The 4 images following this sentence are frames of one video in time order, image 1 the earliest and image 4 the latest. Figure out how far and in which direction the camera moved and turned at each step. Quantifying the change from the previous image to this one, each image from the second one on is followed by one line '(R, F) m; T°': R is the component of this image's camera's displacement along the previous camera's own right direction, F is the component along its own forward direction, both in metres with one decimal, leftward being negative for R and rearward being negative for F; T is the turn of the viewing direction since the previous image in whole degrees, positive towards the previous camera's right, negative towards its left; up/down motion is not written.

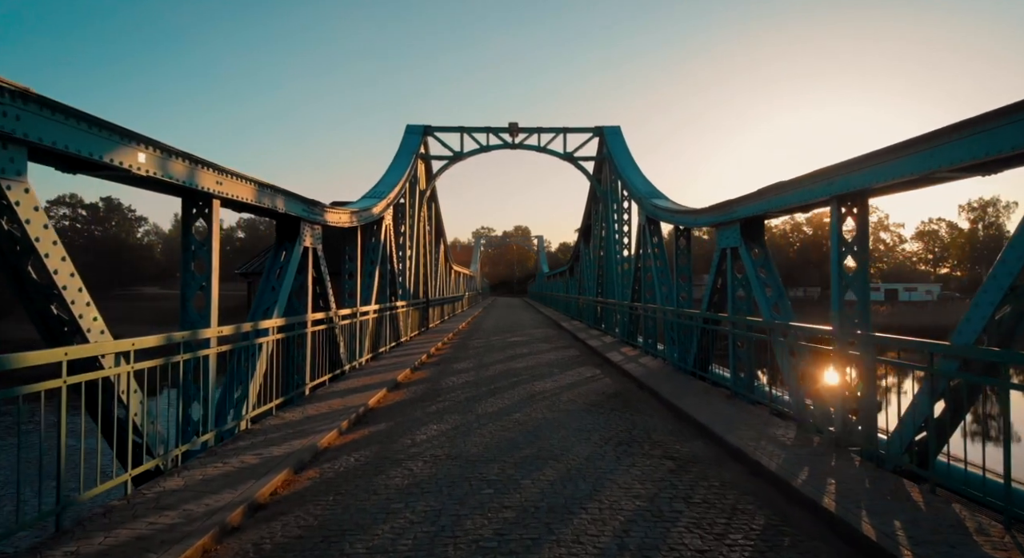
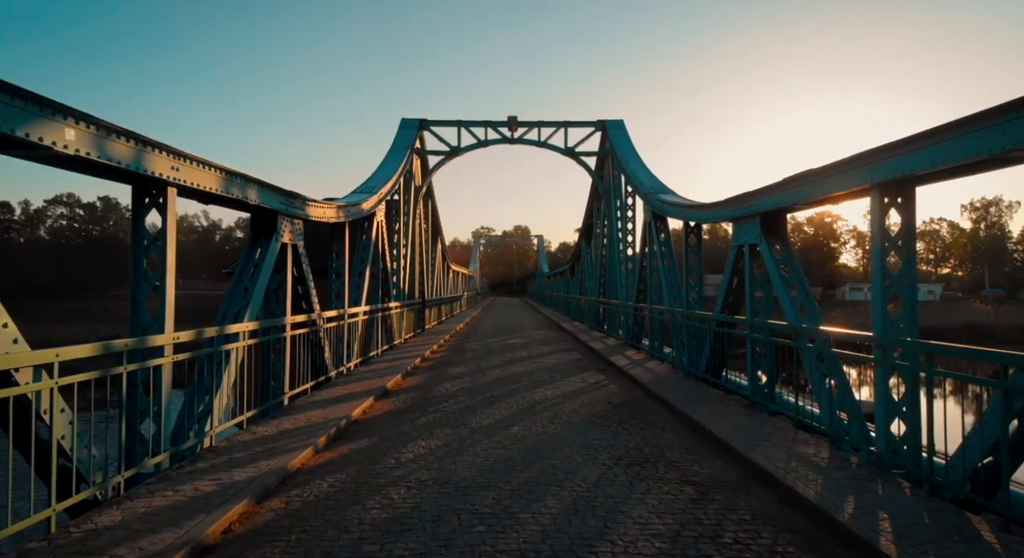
(0.0, +0.7) m; 0°
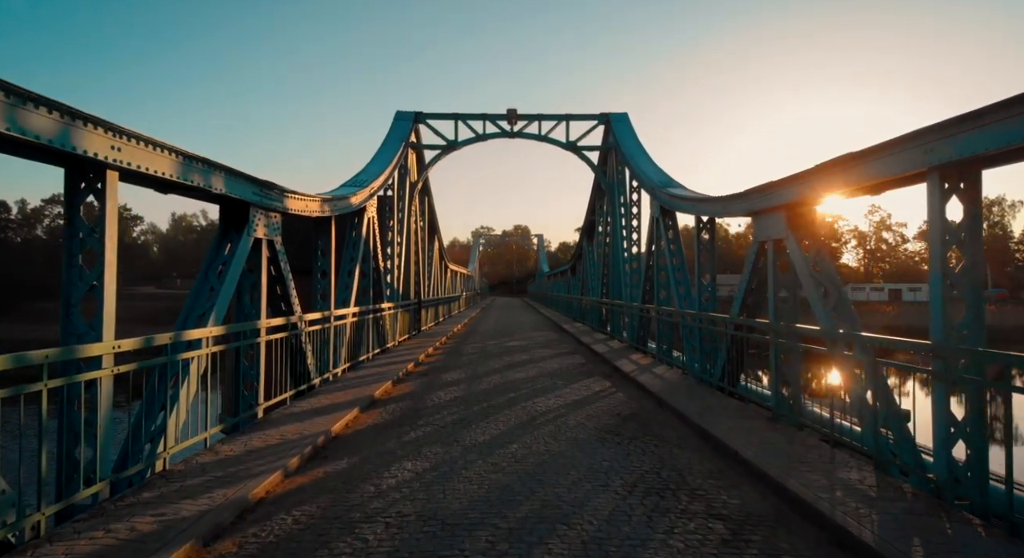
(0.0, +0.7) m; 0°
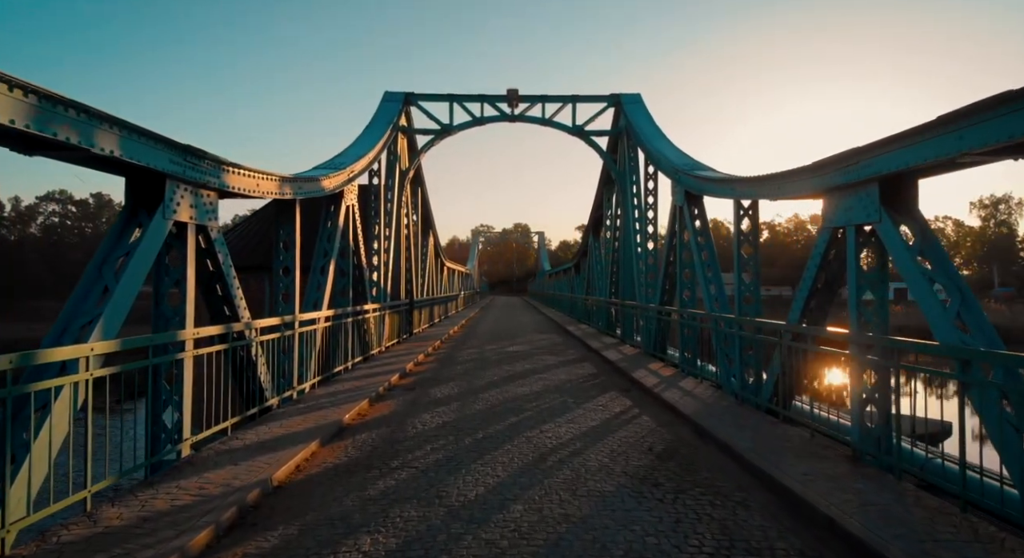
(0.0, +1.5) m; 0°
